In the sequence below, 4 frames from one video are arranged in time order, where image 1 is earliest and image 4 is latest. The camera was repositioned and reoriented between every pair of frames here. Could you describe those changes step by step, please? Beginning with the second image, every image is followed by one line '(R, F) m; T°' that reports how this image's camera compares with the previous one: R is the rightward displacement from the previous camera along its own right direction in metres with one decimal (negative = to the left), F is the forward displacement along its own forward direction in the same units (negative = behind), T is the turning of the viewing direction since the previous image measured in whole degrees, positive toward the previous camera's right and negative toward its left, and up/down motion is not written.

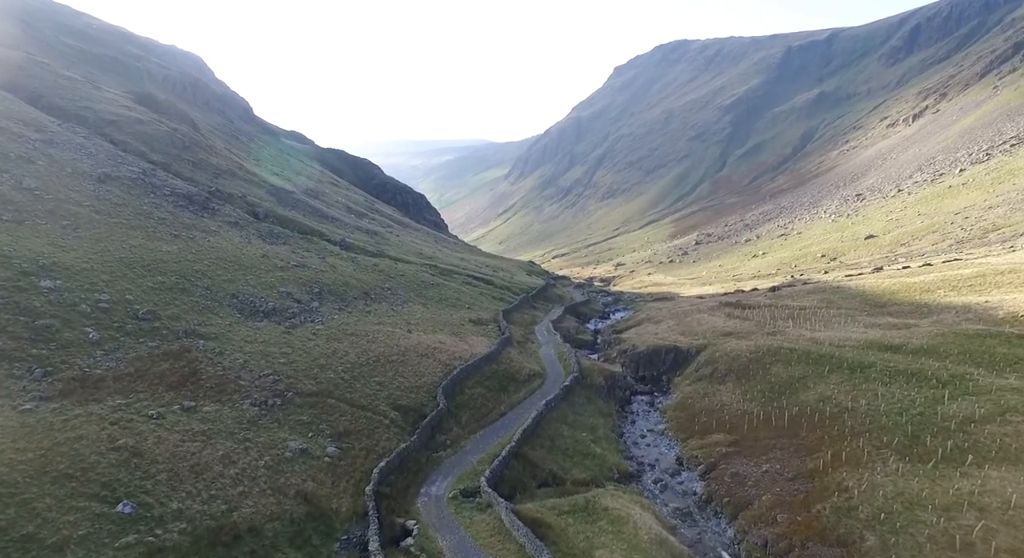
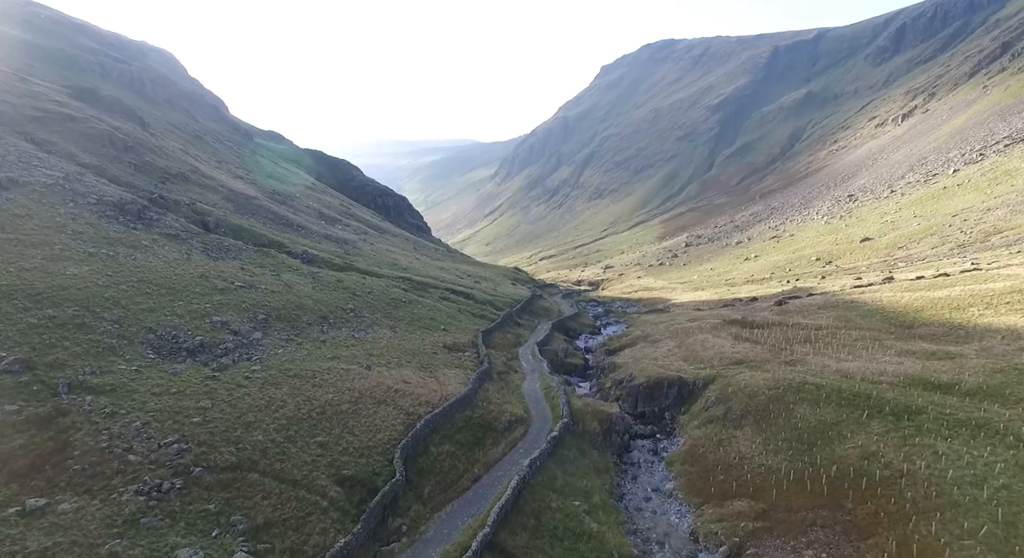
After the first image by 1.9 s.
(+0.9, +9.1) m; +1°
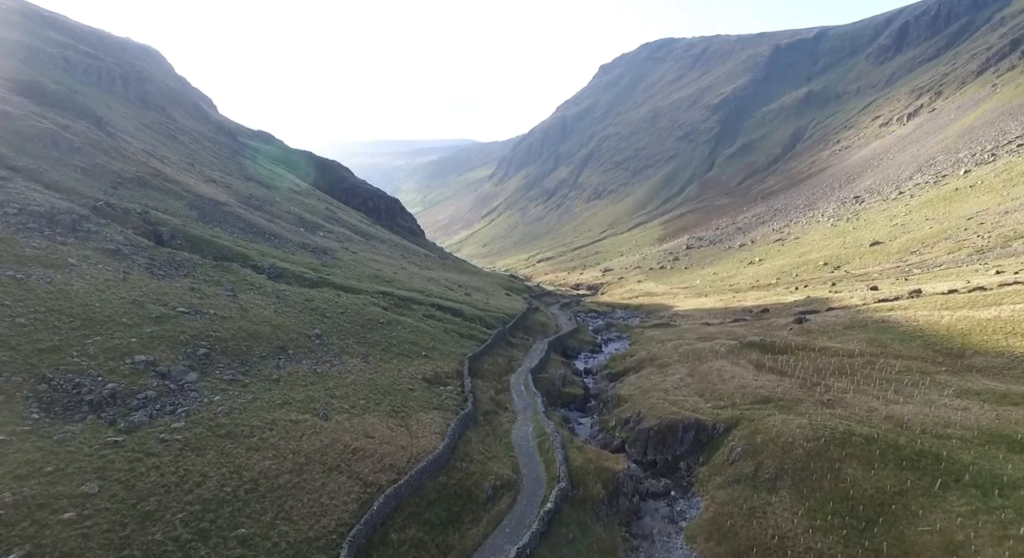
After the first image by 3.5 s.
(+1.0, +8.7) m; 0°
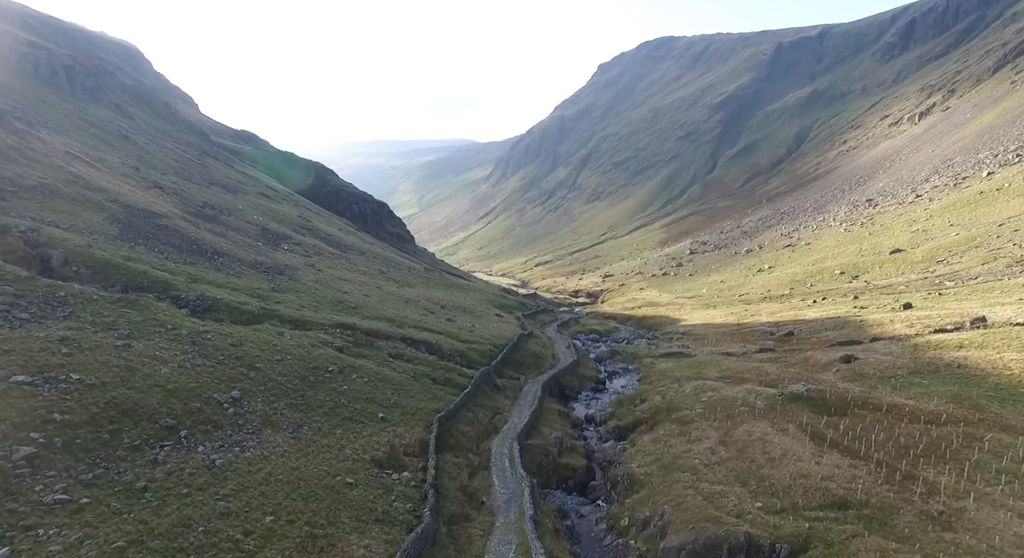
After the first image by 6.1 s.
(+1.6, +14.9) m; 0°
